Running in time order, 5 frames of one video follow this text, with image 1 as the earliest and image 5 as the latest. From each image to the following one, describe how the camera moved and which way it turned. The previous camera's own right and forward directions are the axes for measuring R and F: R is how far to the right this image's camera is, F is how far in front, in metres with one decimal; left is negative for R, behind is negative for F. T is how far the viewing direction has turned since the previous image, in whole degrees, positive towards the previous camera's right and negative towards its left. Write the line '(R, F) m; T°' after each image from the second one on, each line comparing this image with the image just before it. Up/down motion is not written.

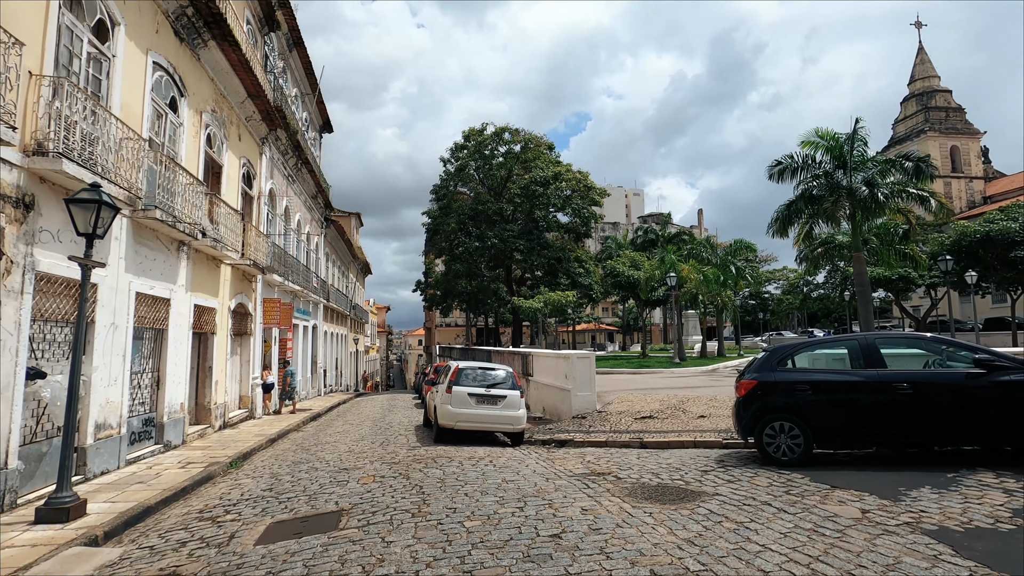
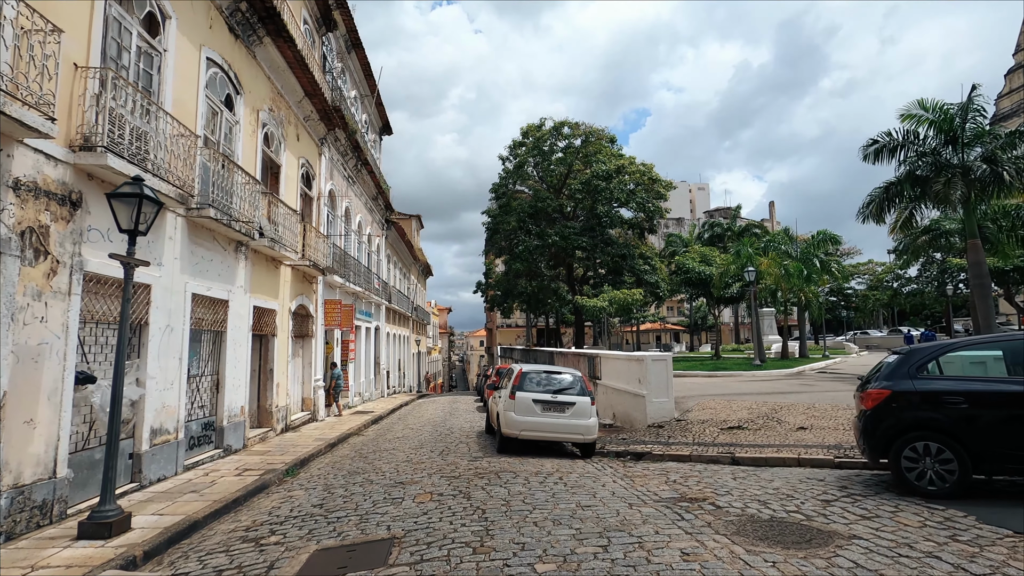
(-0.1, +0.9) m; -6°
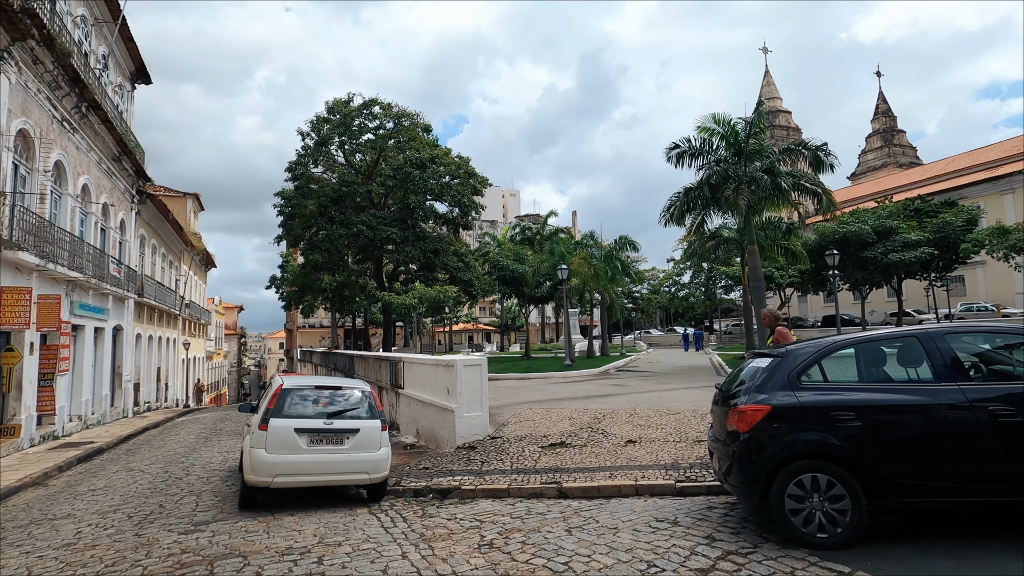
(+0.6, +2.3) m; +20°
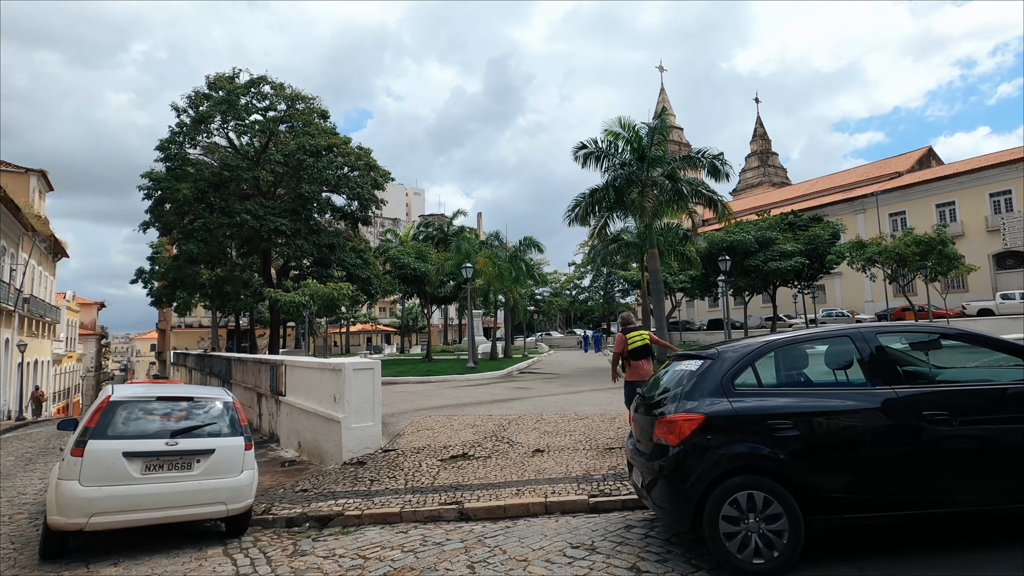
(+0.1, +0.8) m; +10°
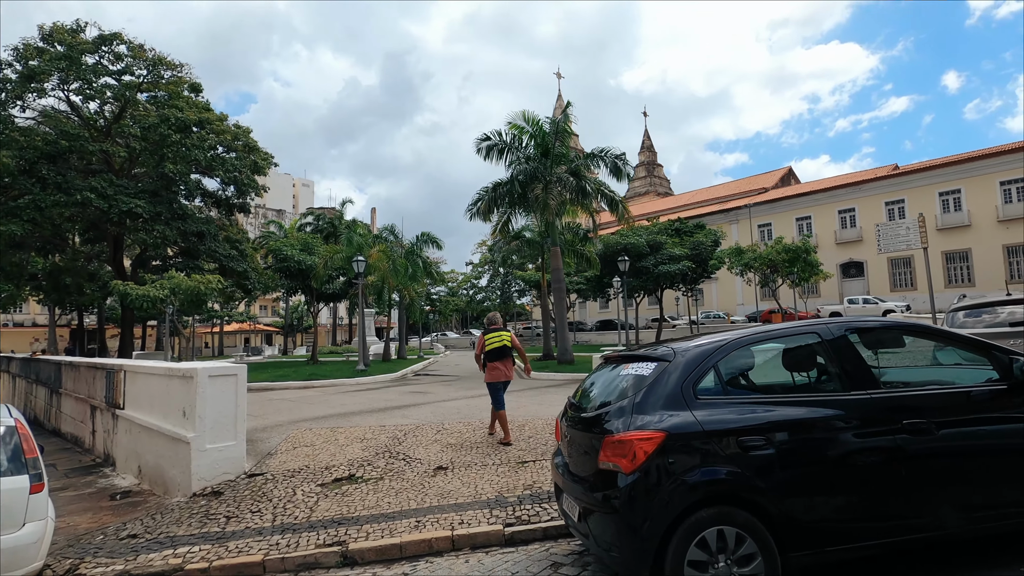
(-0.1, +1.0) m; +11°
